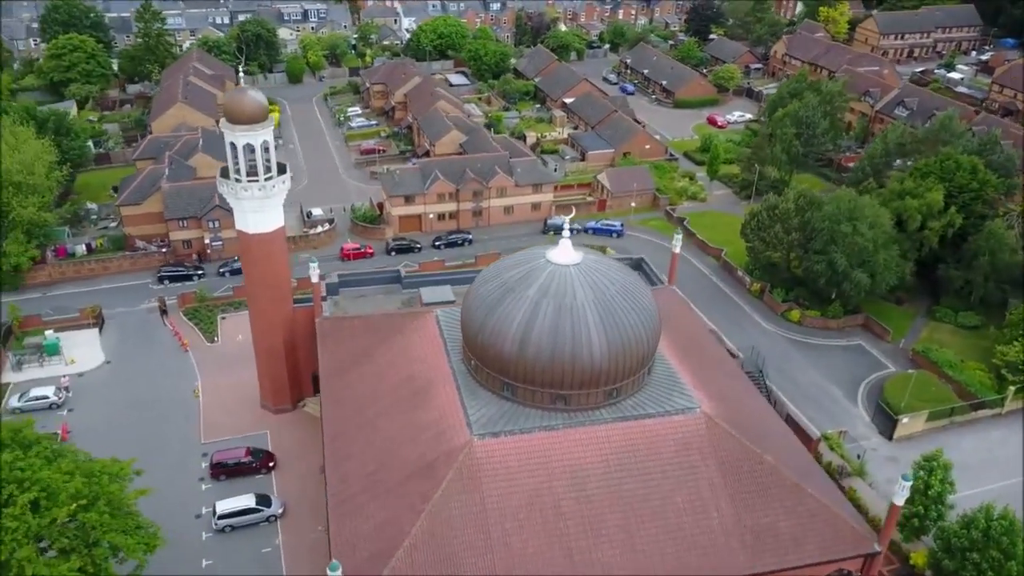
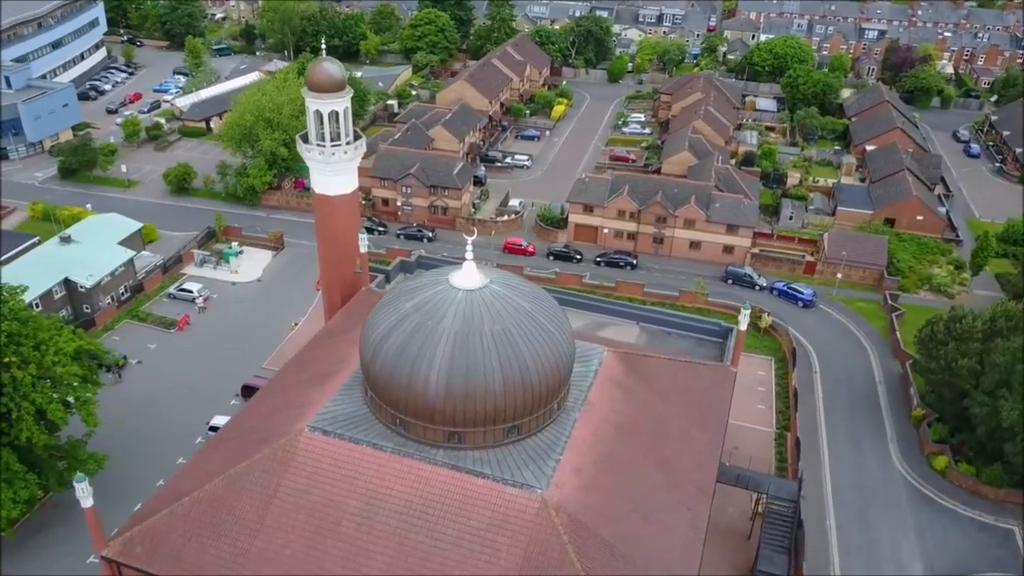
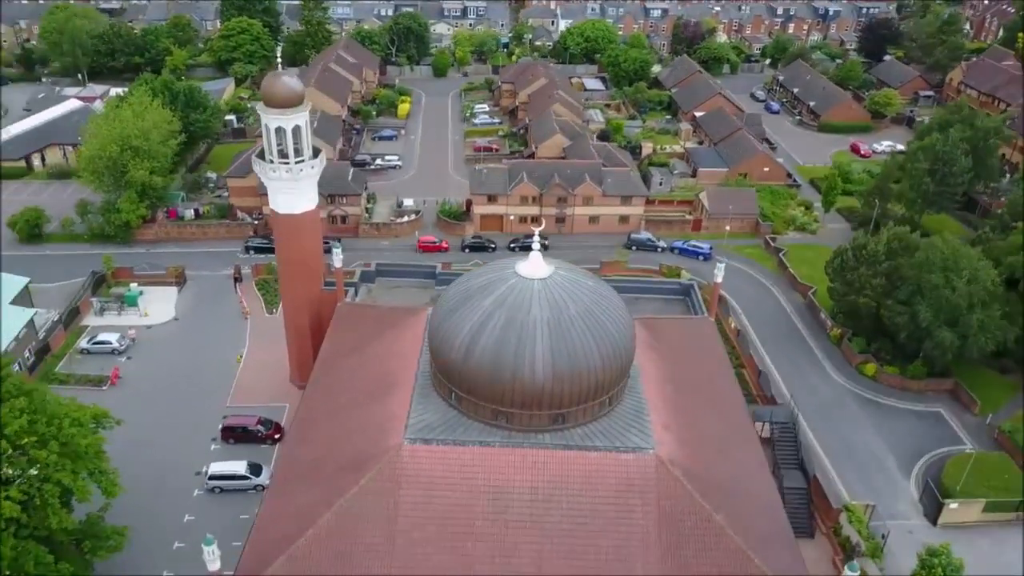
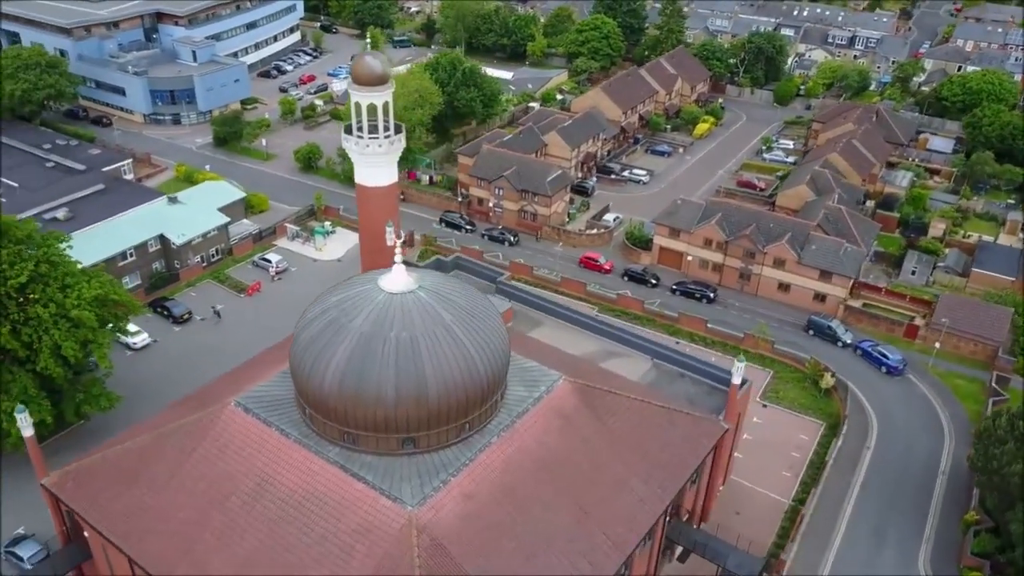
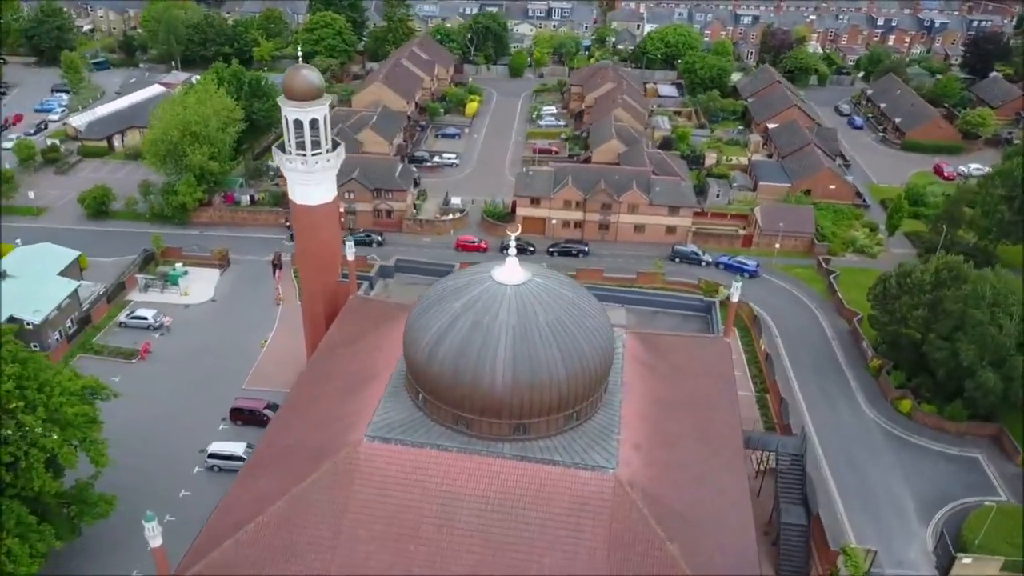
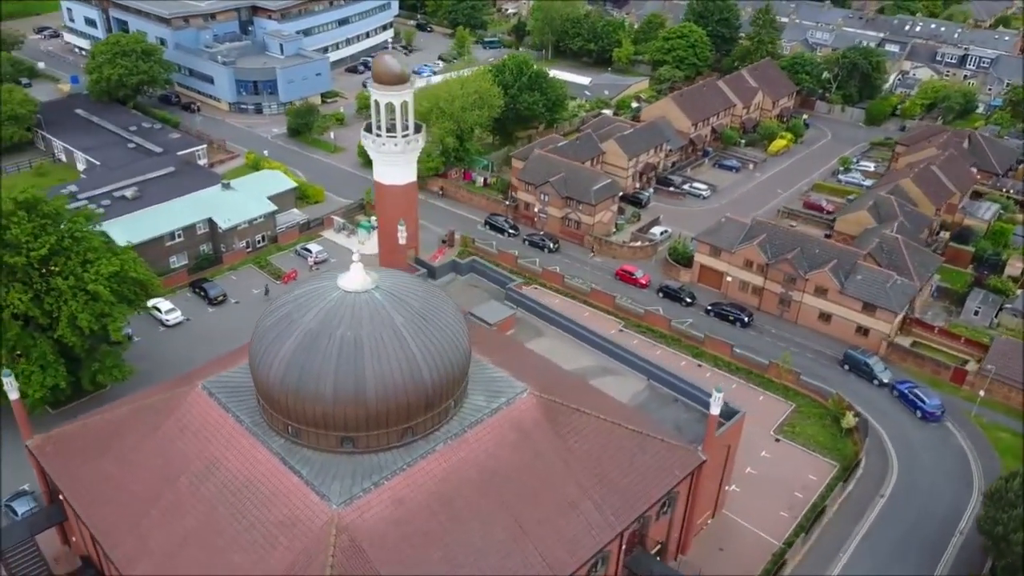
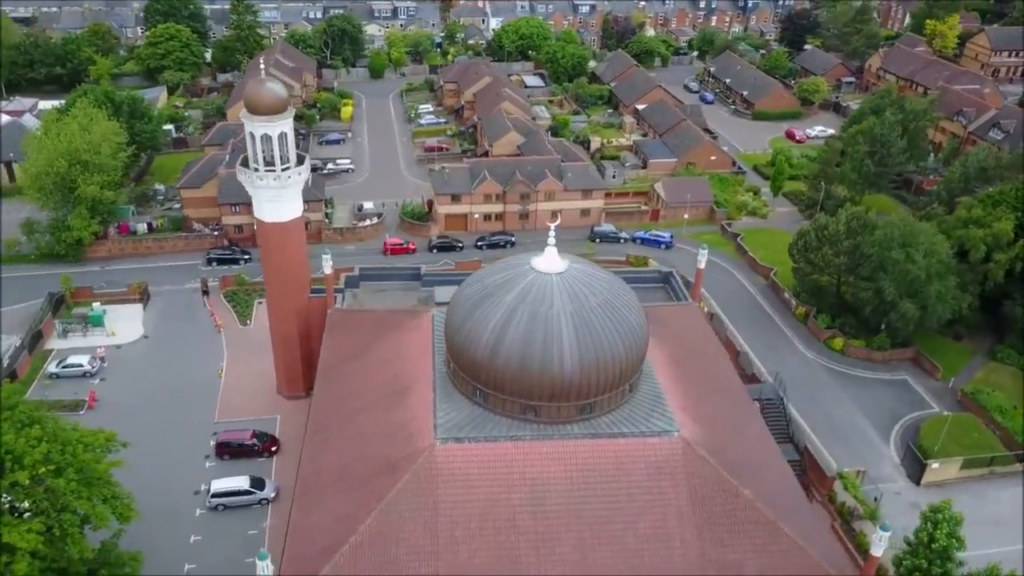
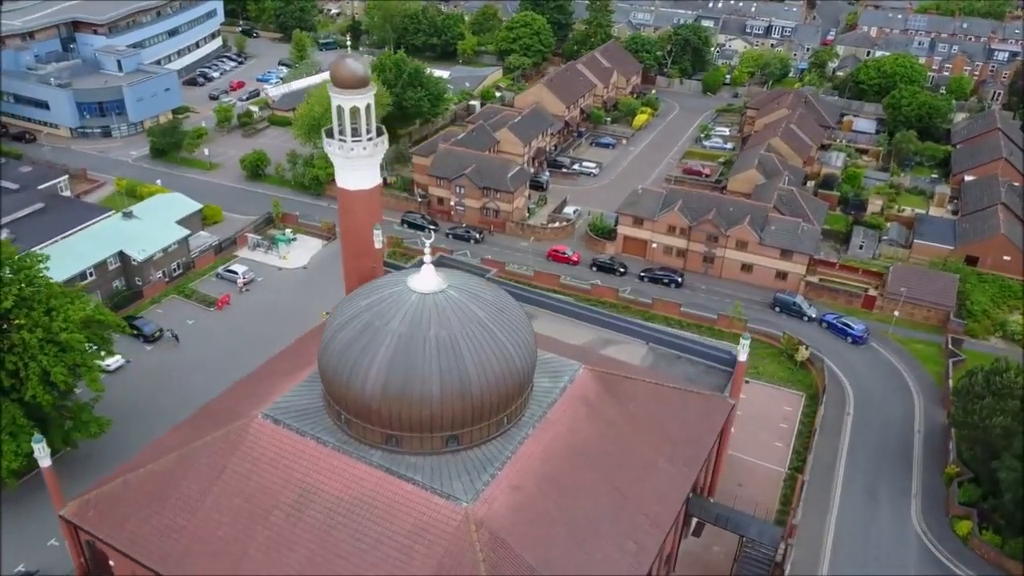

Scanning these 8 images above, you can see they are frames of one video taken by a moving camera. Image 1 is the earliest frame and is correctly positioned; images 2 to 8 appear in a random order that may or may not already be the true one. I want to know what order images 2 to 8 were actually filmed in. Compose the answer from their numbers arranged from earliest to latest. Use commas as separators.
7, 3, 5, 2, 8, 4, 6
